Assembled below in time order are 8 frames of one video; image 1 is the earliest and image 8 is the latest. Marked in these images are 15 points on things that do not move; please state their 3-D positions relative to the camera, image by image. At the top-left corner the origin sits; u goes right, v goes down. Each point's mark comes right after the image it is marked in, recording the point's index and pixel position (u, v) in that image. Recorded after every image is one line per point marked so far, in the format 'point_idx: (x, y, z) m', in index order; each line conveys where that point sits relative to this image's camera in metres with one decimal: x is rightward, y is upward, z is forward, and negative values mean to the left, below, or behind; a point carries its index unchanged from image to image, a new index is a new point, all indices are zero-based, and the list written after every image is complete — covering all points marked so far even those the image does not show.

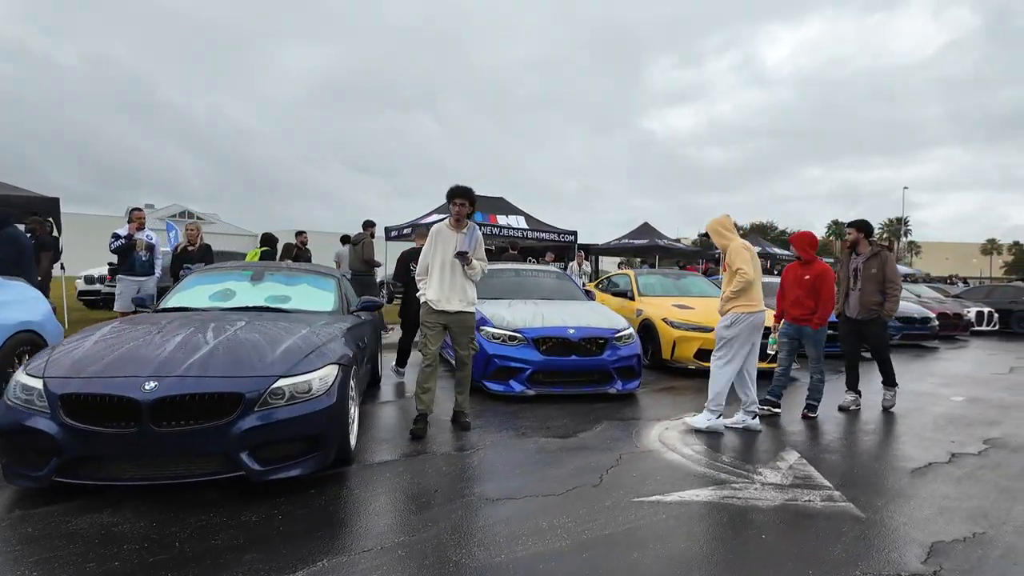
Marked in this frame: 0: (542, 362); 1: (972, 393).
0: (+0.3, -0.7, +5.6) m
1: (+5.4, -1.2, +7.0) m
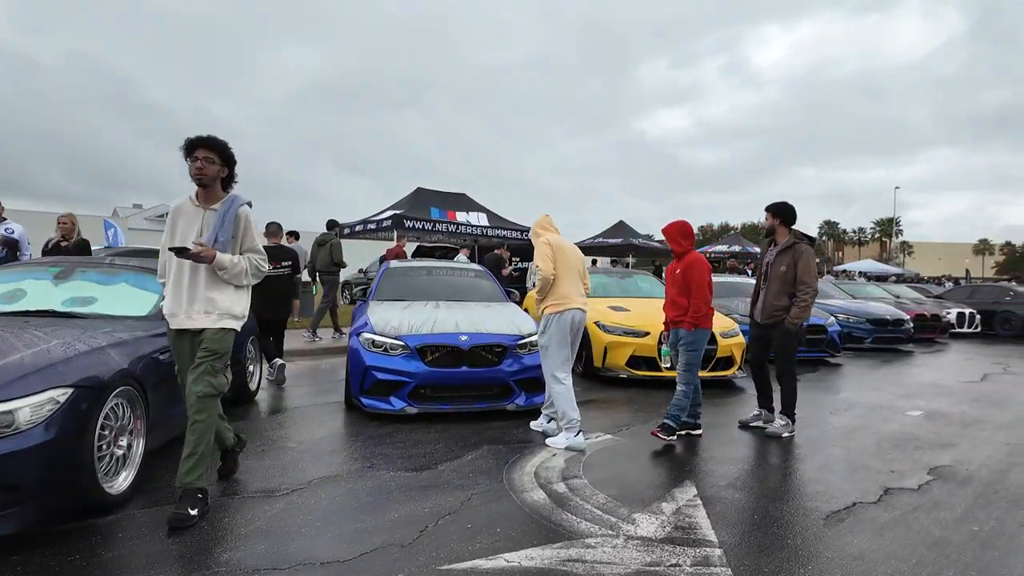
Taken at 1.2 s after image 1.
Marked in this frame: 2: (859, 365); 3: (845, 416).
0: (-0.7, -0.7, +4.8) m
1: (+4.4, -1.2, +6.2) m
2: (+5.6, -1.3, +9.6) m
3: (+3.2, -1.2, +5.6) m
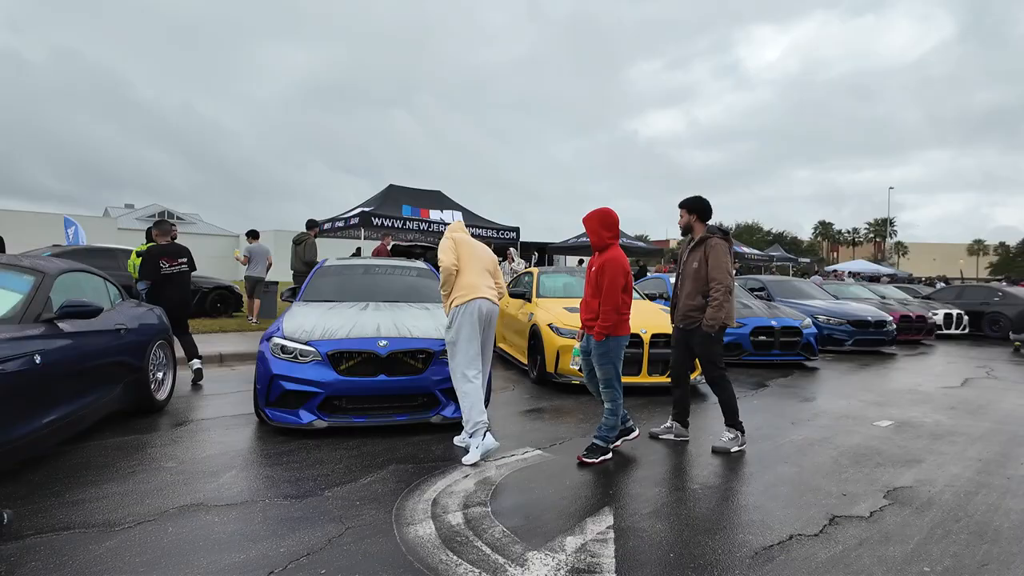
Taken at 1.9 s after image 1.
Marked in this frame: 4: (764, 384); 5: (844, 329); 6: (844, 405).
0: (-1.3, -0.7, +4.3) m
1: (+3.9, -1.2, +5.8) m
2: (+5.0, -1.3, +9.2) m
3: (+2.6, -1.2, +5.2) m
4: (+3.1, -1.2, +7.3) m
5: (+6.1, -0.8, +10.9) m
6: (+3.5, -1.2, +6.3) m
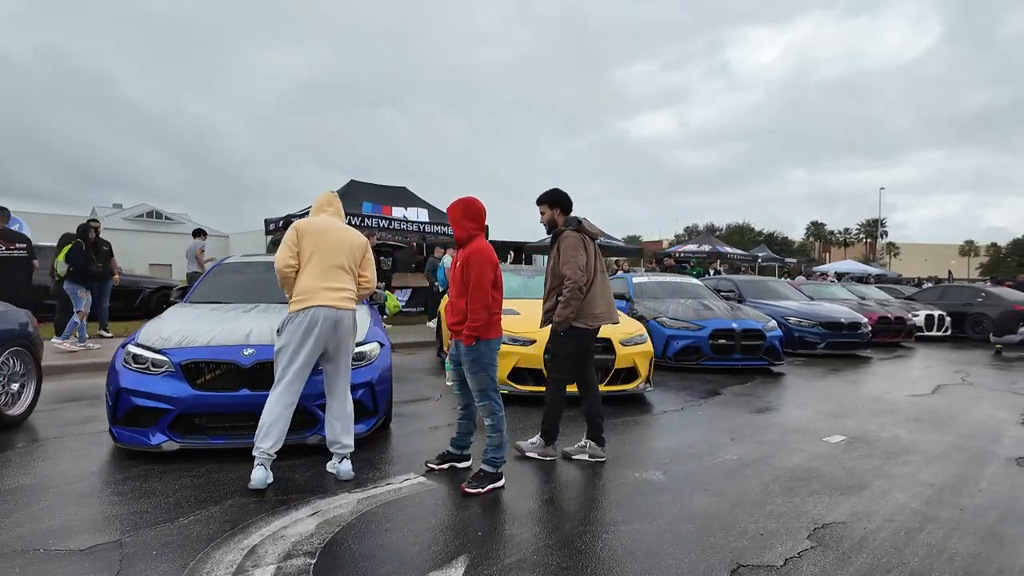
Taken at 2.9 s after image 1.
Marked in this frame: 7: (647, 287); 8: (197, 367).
0: (-2.0, -0.7, +3.7) m
1: (+3.1, -1.2, +5.2) m
2: (+4.3, -1.3, +8.7) m
3: (+1.8, -1.2, +4.6) m
4: (+2.3, -1.2, +6.8) m
5: (+5.3, -0.8, +10.4) m
6: (+2.8, -1.2, +5.7) m
7: (+2.3, 0.0, +10.3) m
8: (-2.0, -0.5, +3.8) m
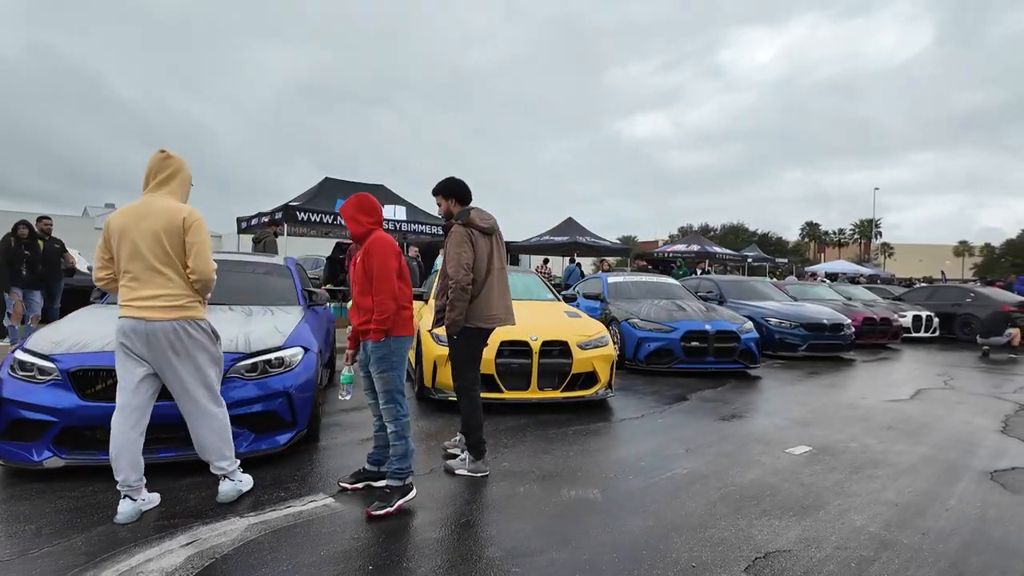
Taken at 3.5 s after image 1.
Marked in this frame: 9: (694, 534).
0: (-2.5, -0.7, +3.4) m
1: (+2.6, -1.2, +4.9) m
2: (+3.8, -1.3, +8.3) m
3: (+1.4, -1.2, +4.3) m
4: (+1.9, -1.2, +6.5) m
5: (+4.9, -0.8, +10.1) m
6: (+2.3, -1.2, +5.4) m
7: (+1.8, 0.0, +9.9) m
8: (-2.5, -0.5, +3.4) m
9: (+0.9, -1.2, +2.9) m
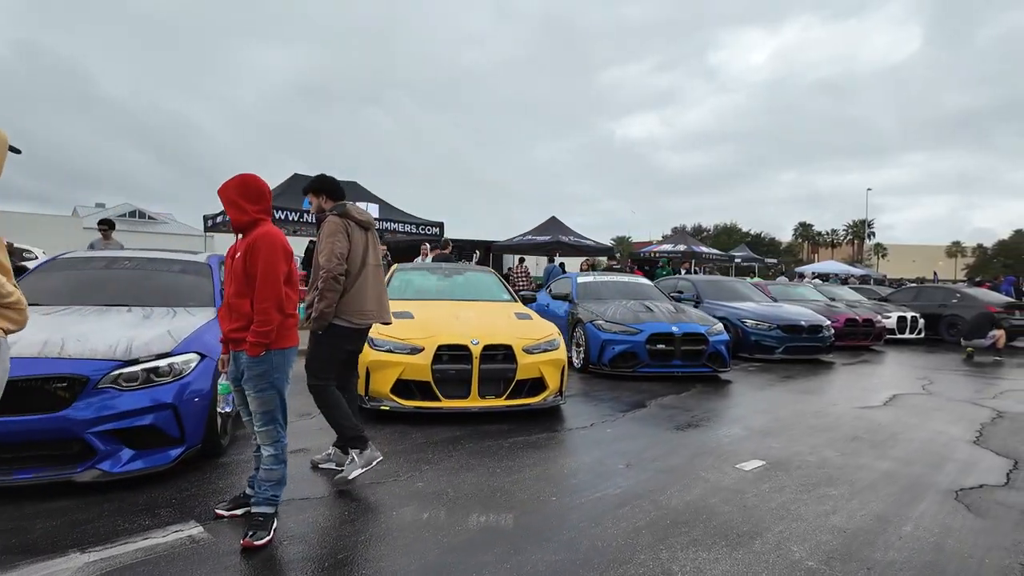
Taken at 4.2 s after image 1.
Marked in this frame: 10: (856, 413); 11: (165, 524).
0: (-3.0, -0.7, +3.0) m
1: (+2.1, -1.2, +4.5) m
2: (+3.2, -1.3, +8.0) m
3: (+0.9, -1.2, +3.9) m
4: (+1.4, -1.2, +6.1) m
5: (+4.3, -0.8, +9.7) m
6: (+1.8, -1.2, +5.0) m
7: (+1.3, 0.0, +9.6) m
8: (-3.0, -0.5, +3.0) m
9: (+0.4, -1.2, +2.6) m
10: (+3.4, -1.2, +5.9) m
11: (-1.7, -1.2, +2.9) m
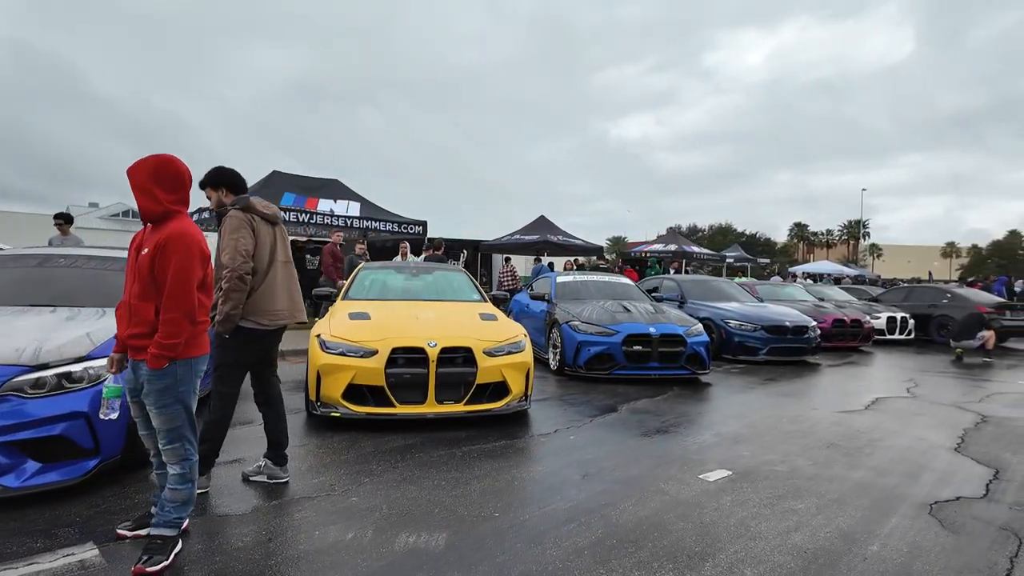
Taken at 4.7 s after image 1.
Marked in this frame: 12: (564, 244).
0: (-3.3, -0.7, +2.7) m
1: (+1.8, -1.2, +4.3) m
2: (+2.9, -1.3, +7.7) m
3: (+0.6, -1.2, +3.7) m
4: (+1.0, -1.2, +5.8) m
5: (+4.0, -0.8, +9.5) m
6: (+1.5, -1.2, +4.8) m
7: (+0.9, 0.0, +9.3) m
8: (-3.3, -0.5, +2.8) m
9: (+0.1, -1.2, +2.3) m
10: (+3.1, -1.2, +5.6) m
11: (-2.0, -1.1, +2.6) m
12: (+1.7, +1.4, +19.4) m
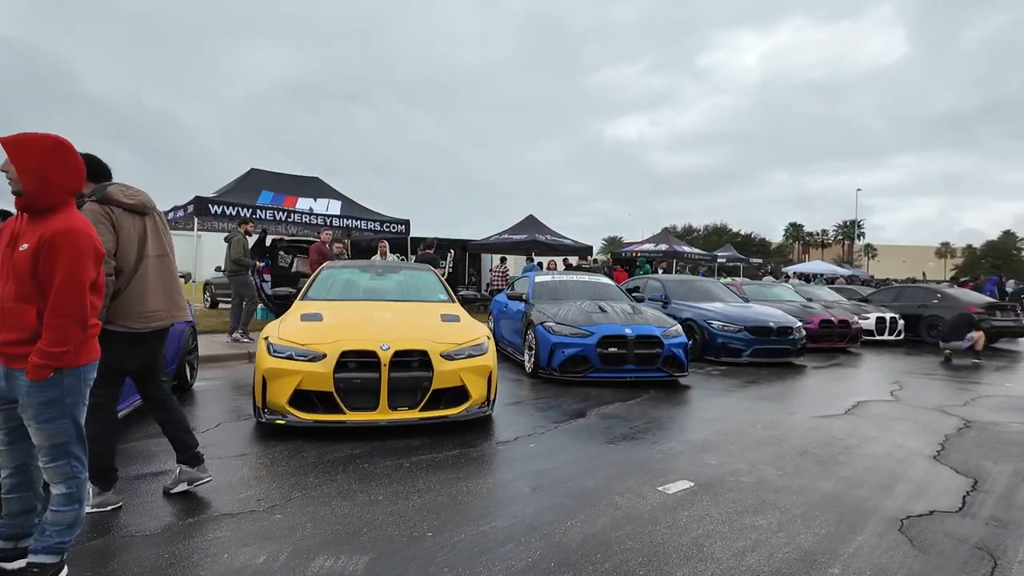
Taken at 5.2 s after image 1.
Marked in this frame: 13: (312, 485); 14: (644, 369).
0: (-3.6, -0.7, +2.4) m
1: (+1.5, -1.2, +4.0) m
2: (+2.6, -1.3, +7.5) m
3: (+0.2, -1.2, +3.4) m
4: (+0.7, -1.2, +5.6) m
5: (+3.6, -0.8, +9.3) m
6: (+1.1, -1.2, +4.6) m
7: (+0.6, 0.0, +9.1) m
8: (-3.6, -0.5, +2.5) m
9: (-0.2, -1.2, +2.1) m
10: (+2.8, -1.2, +5.4) m
11: (-2.3, -1.1, +2.4) m
12: (+1.3, +1.4, +19.2) m
13: (-1.2, -1.2, +3.5) m
14: (+1.6, -1.0, +7.0) m
